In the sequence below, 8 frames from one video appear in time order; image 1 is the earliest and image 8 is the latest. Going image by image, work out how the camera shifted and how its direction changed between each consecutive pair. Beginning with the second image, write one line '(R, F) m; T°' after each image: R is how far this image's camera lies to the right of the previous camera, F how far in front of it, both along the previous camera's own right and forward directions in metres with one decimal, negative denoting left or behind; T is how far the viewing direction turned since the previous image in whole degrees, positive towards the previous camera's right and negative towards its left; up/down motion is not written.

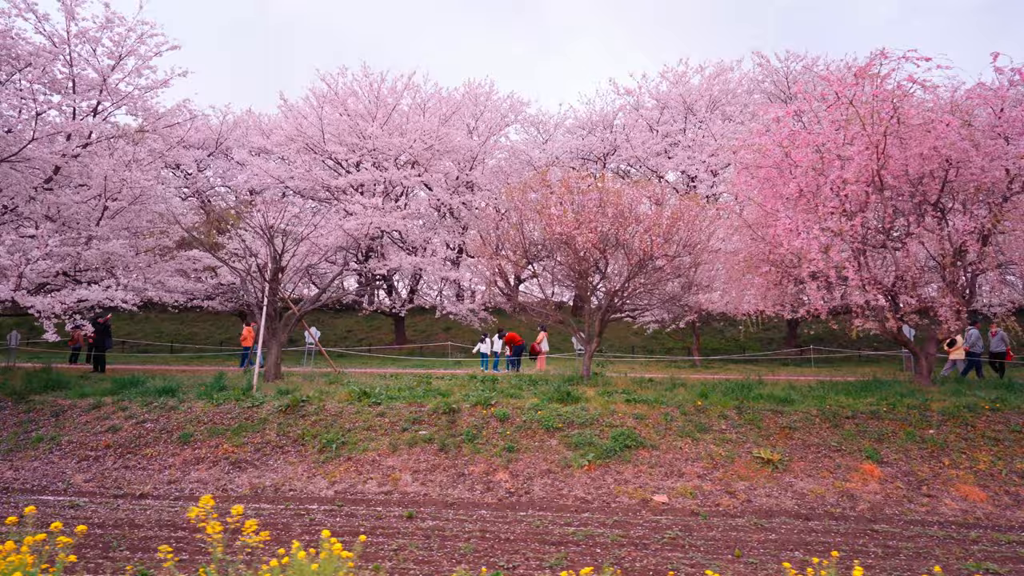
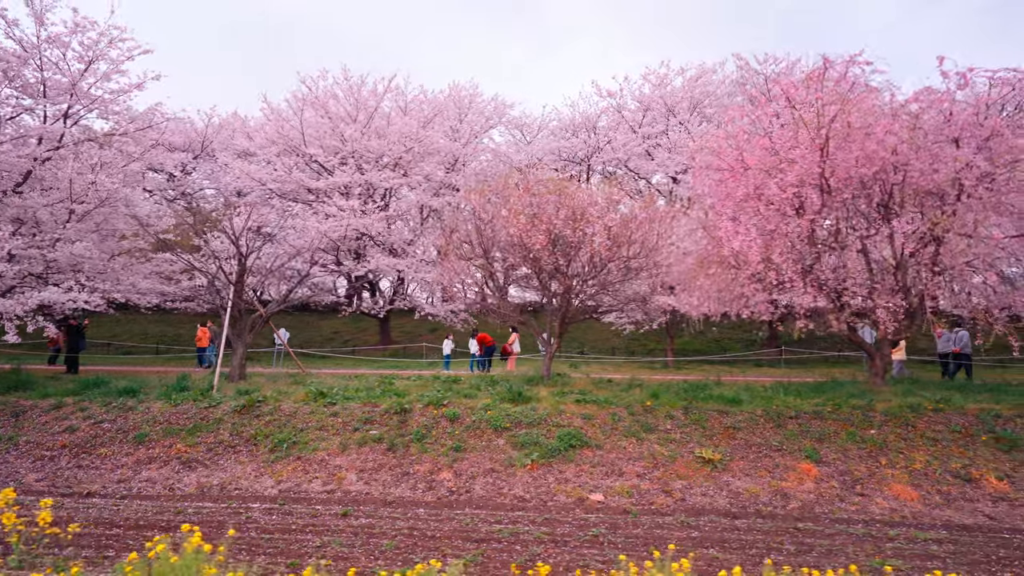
(+1.1, -0.2) m; 0°
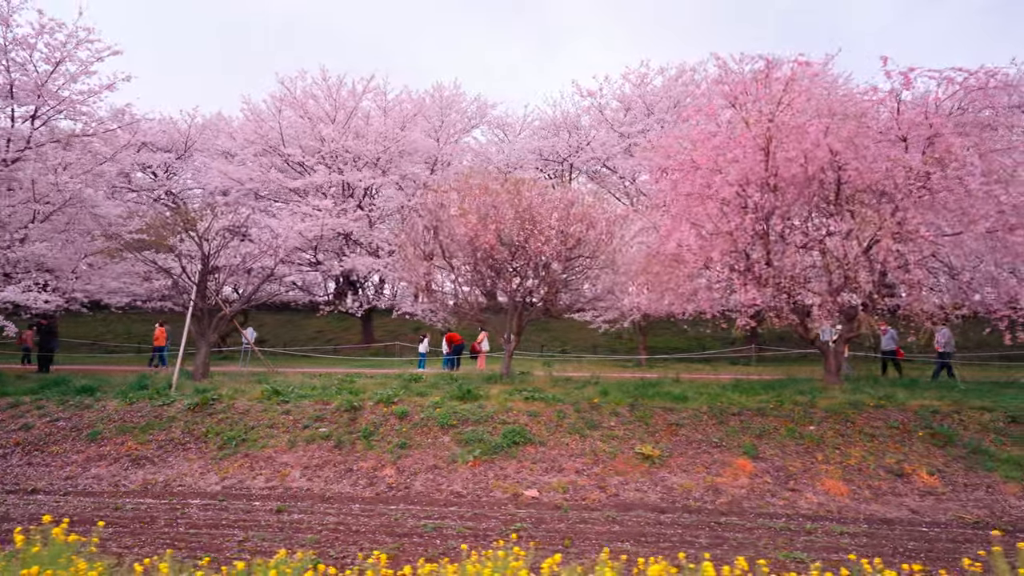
(+1.2, -0.1) m; 0°
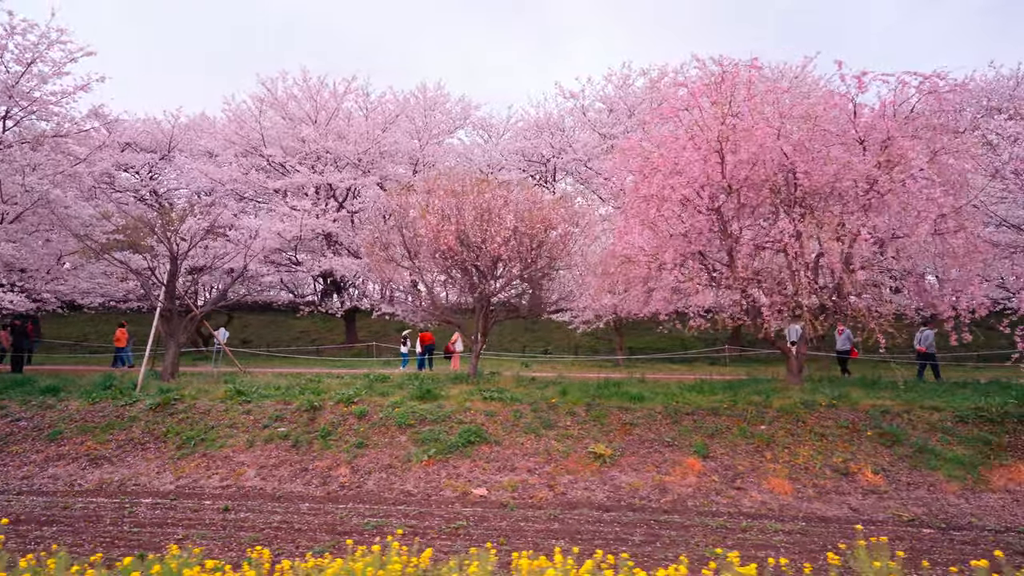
(+0.9, -0.1) m; 0°
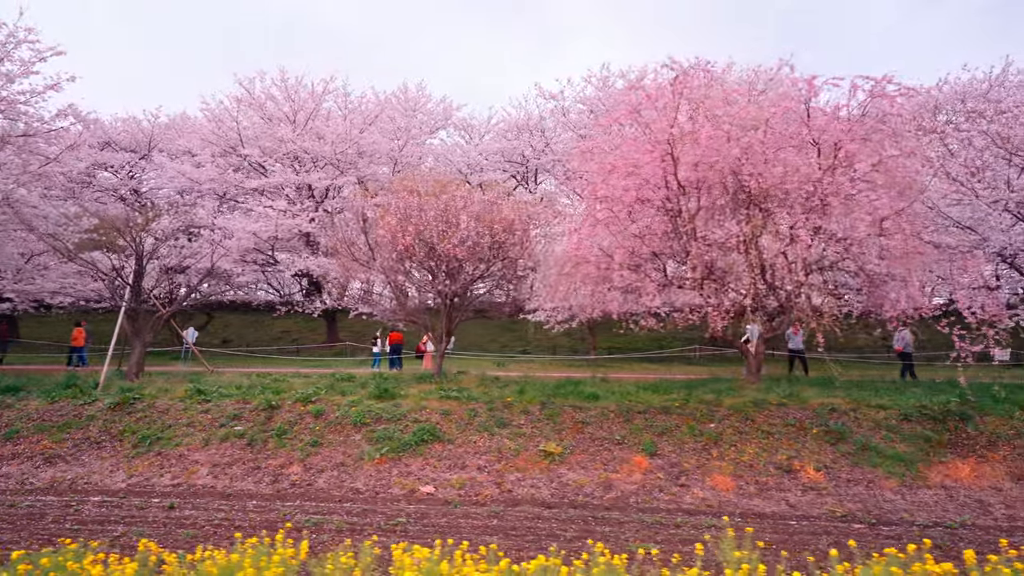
(+0.9, -0.1) m; +1°
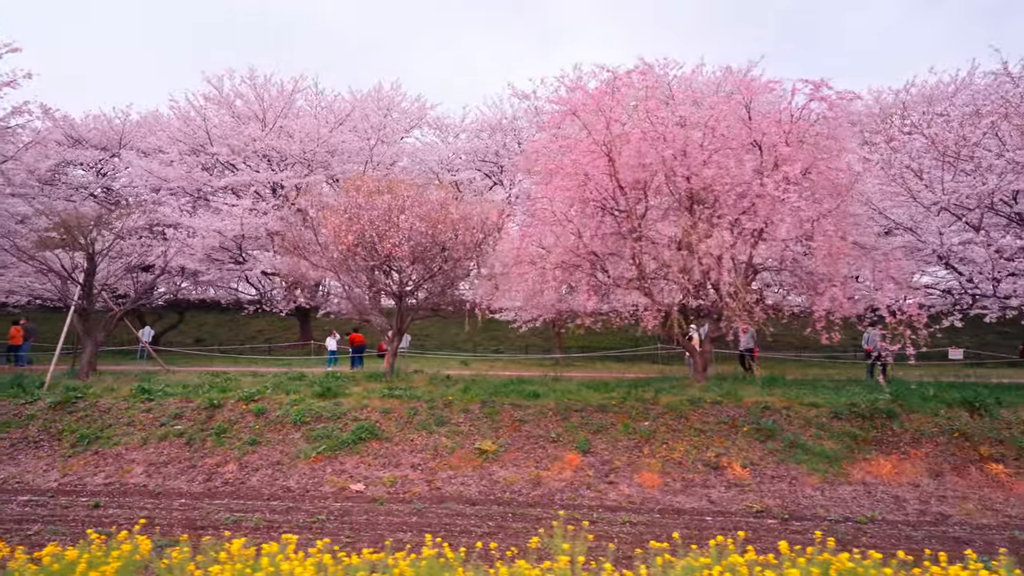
(+1.1, -0.1) m; +1°
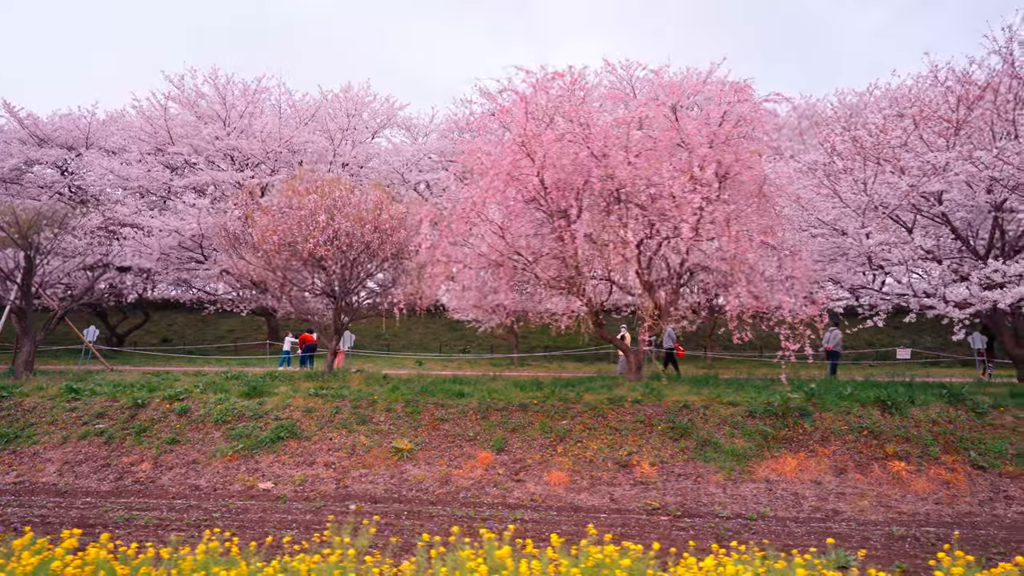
(+1.6, -0.1) m; +1°
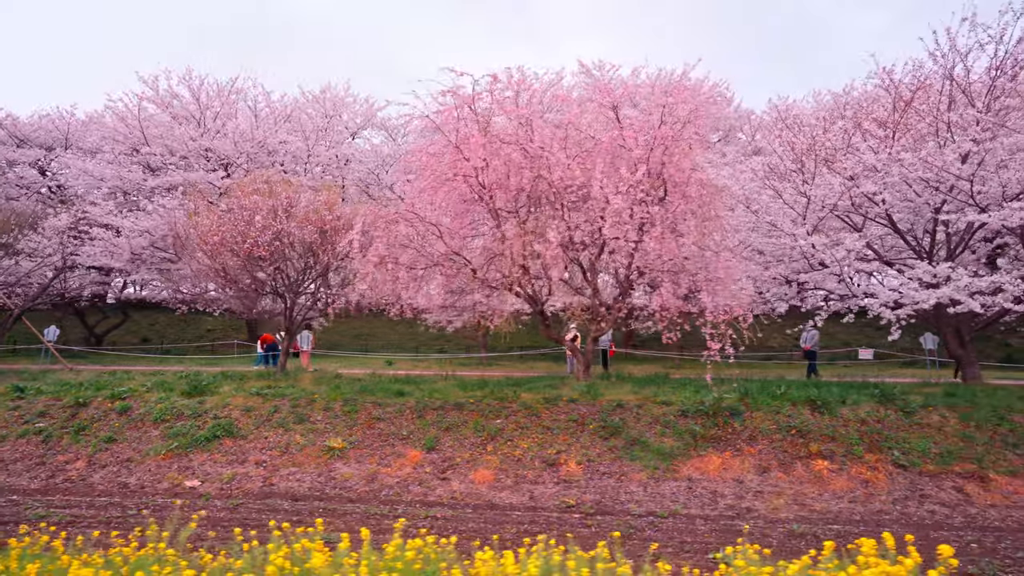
(+1.4, -0.1) m; 0°
